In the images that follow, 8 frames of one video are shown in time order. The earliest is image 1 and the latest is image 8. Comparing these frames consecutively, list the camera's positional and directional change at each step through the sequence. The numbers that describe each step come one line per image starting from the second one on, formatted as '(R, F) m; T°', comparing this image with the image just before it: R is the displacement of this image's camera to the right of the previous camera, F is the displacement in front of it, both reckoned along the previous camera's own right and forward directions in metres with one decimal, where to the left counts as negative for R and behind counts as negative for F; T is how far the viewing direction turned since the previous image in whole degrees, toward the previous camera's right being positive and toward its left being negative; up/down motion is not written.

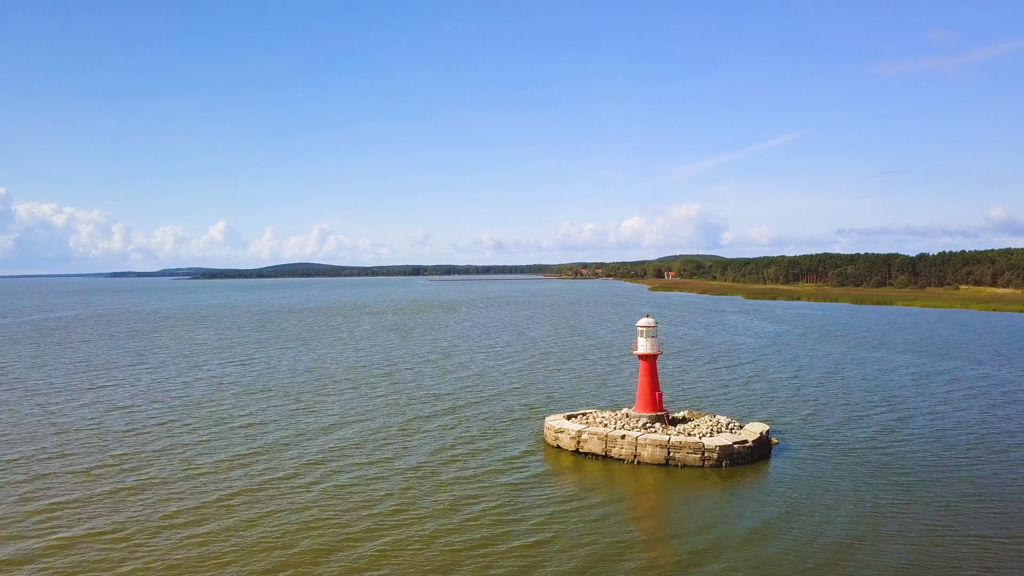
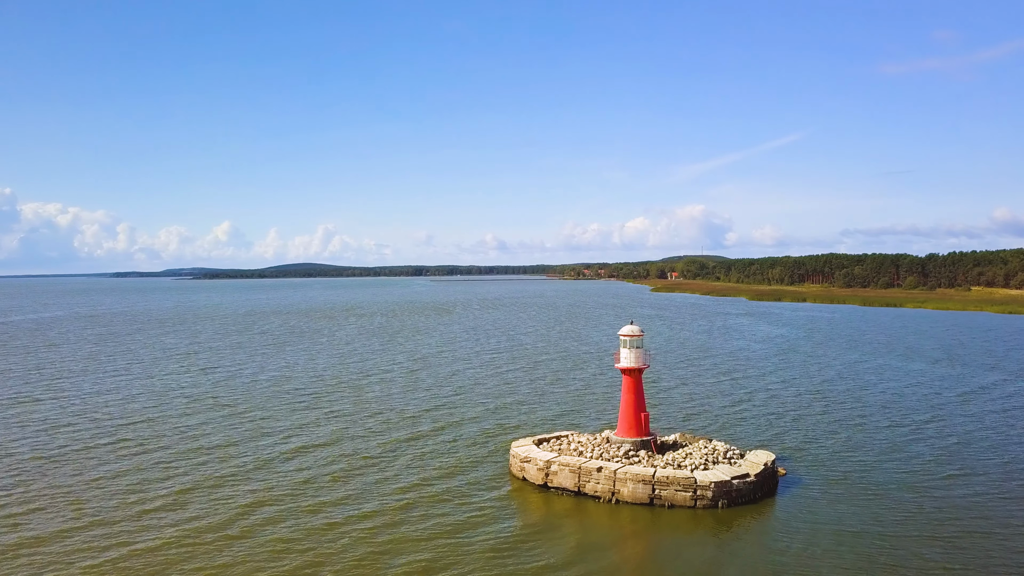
(+1.5, +4.1) m; 0°
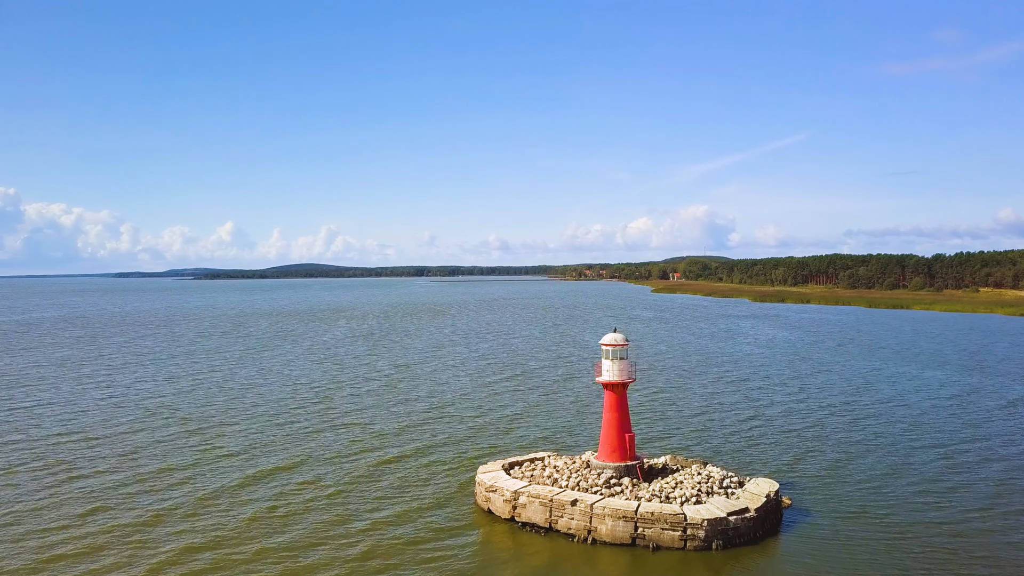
(+1.1, +2.8) m; 0°
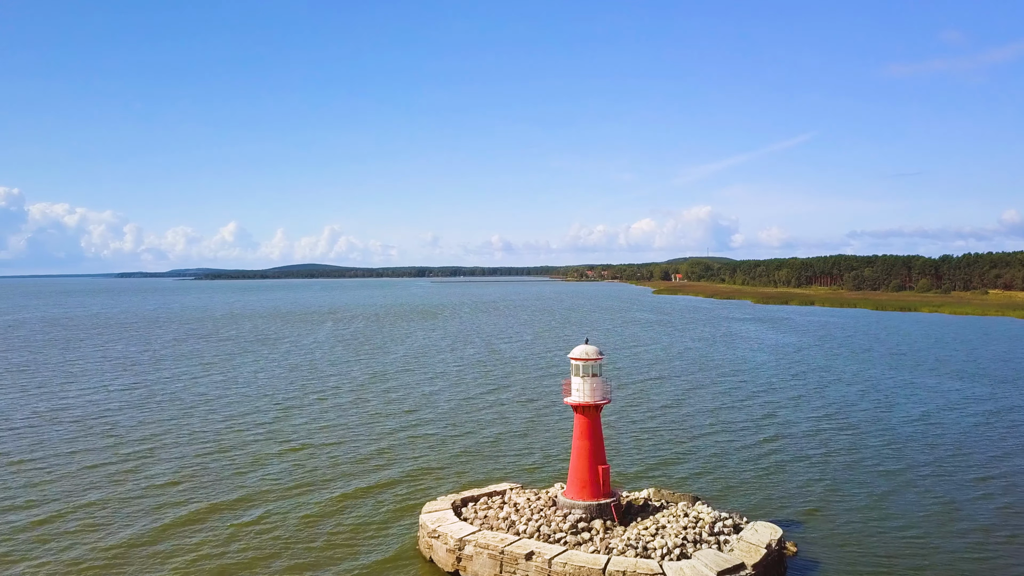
(+1.3, +3.3) m; 0°
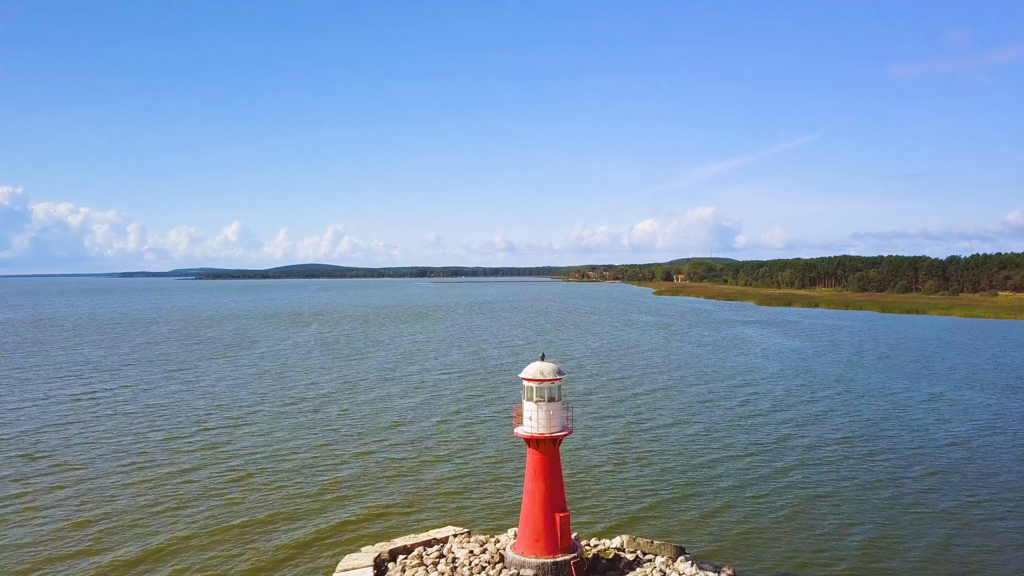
(+1.4, +3.3) m; 0°
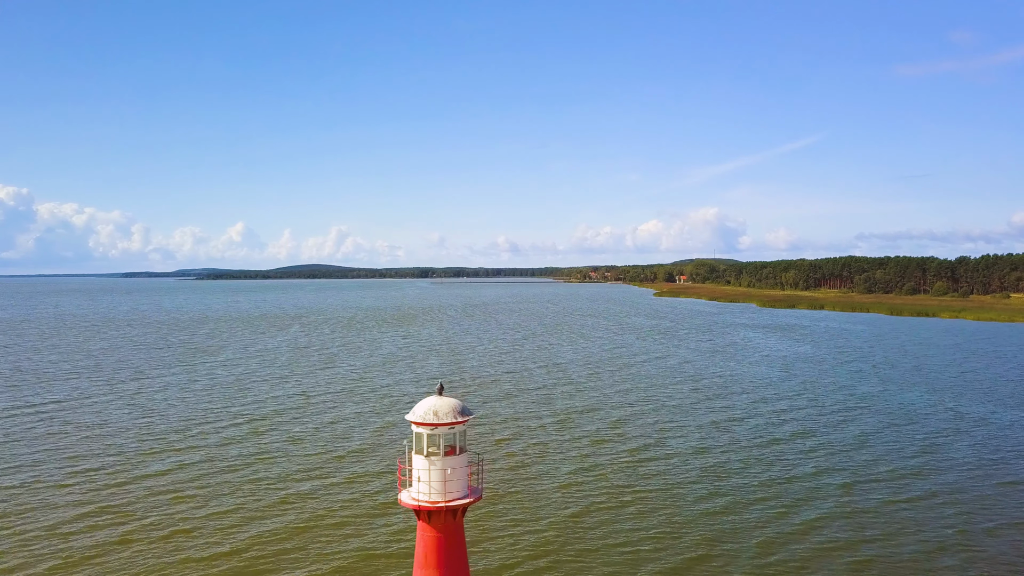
(+1.7, +4.1) m; 0°
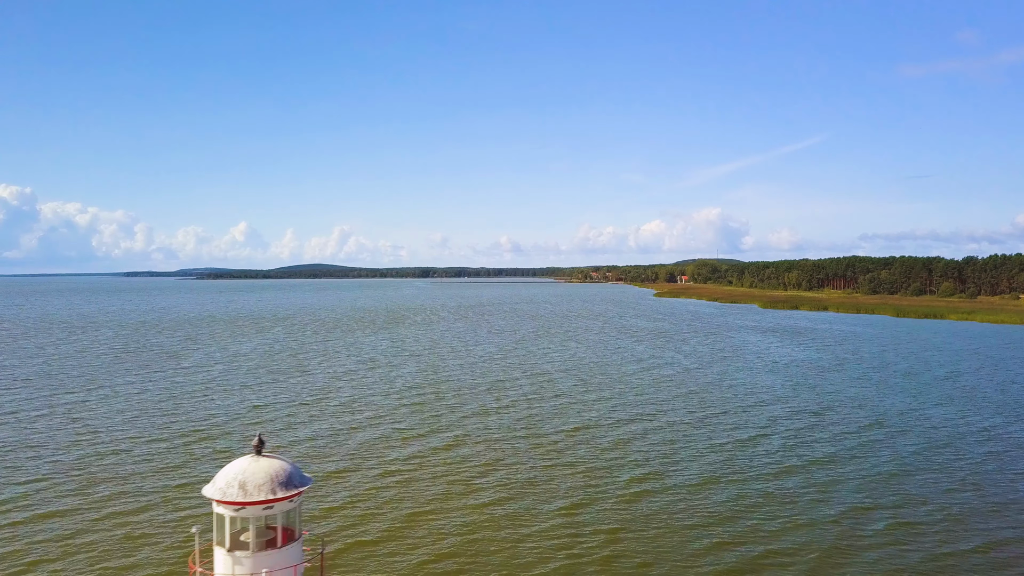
(+1.4, +3.2) m; 0°
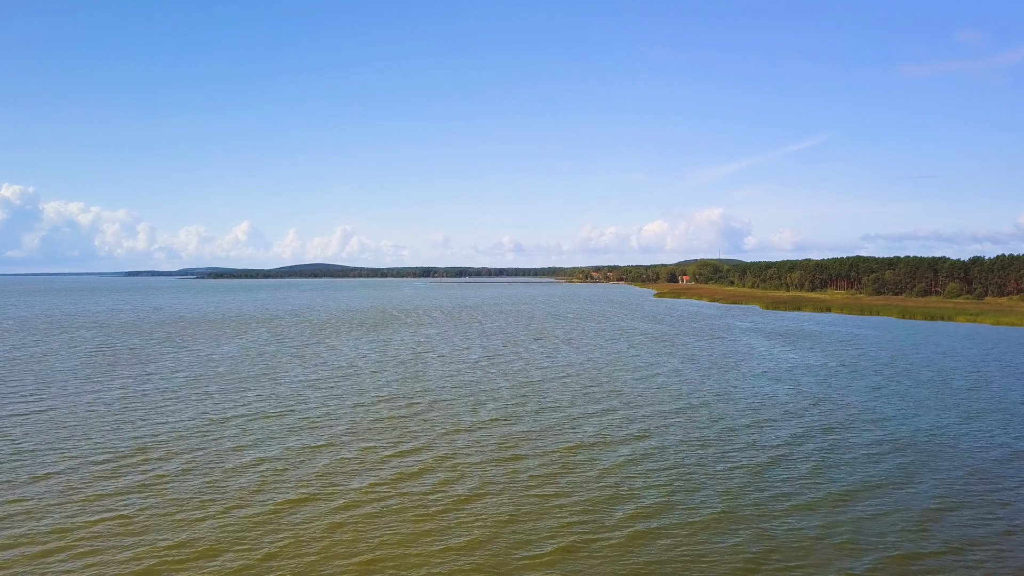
(+1.2, +2.9) m; 0°
